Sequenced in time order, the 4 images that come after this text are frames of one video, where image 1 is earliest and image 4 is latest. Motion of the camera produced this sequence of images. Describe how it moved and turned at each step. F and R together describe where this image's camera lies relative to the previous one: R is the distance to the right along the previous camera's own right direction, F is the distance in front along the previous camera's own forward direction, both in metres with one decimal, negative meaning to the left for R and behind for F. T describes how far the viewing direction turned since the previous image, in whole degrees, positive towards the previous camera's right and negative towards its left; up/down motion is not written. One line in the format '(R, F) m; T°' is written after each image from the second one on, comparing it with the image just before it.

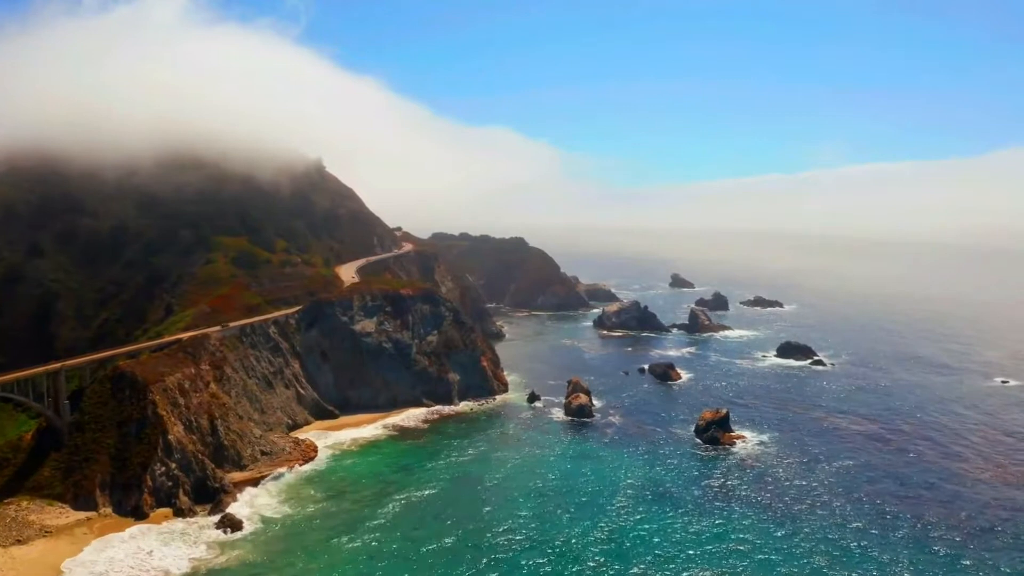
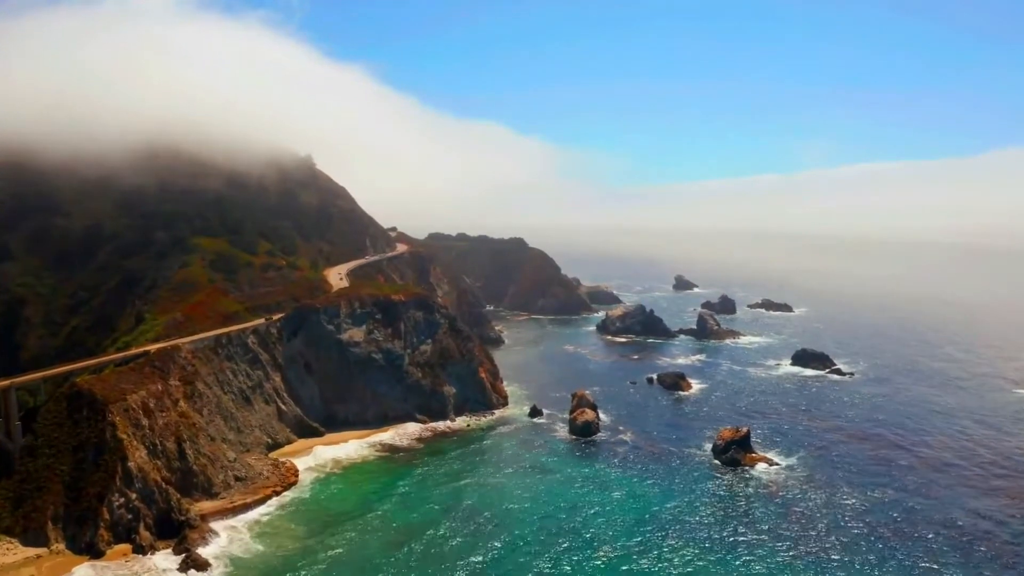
(-0.3, +7.0) m; 0°
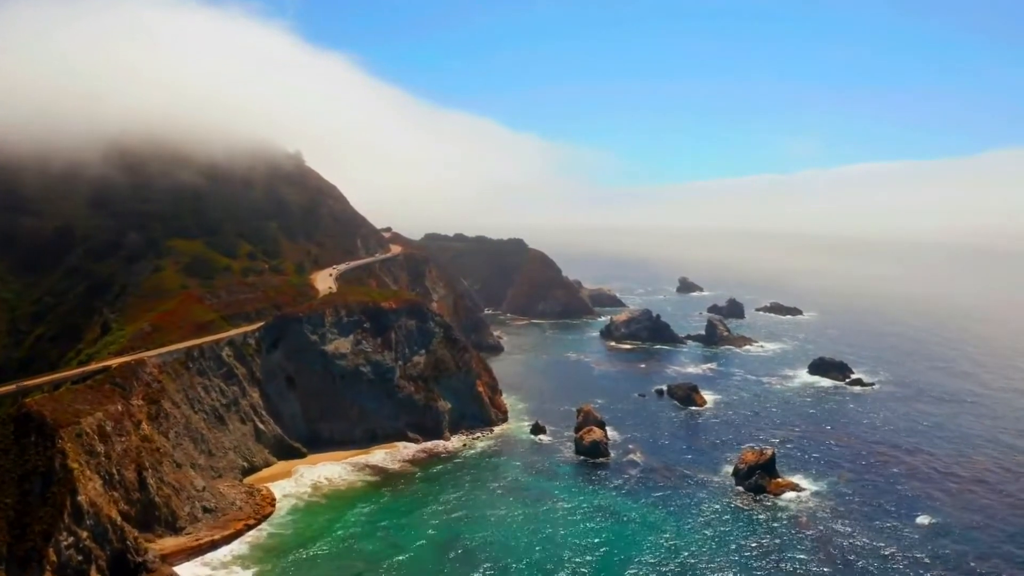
(-0.3, +6.9) m; 0°
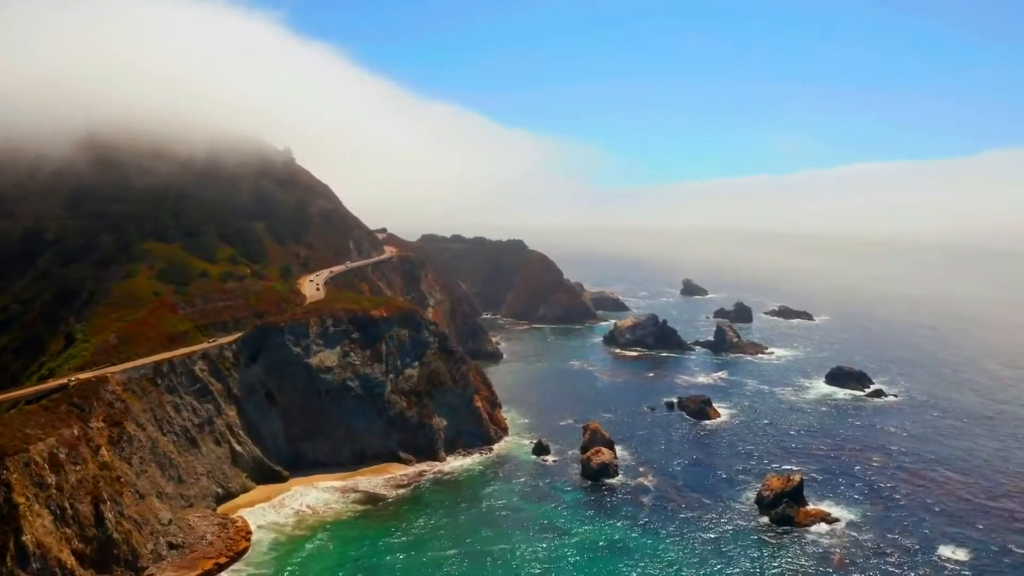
(-0.2, +6.1) m; 0°
